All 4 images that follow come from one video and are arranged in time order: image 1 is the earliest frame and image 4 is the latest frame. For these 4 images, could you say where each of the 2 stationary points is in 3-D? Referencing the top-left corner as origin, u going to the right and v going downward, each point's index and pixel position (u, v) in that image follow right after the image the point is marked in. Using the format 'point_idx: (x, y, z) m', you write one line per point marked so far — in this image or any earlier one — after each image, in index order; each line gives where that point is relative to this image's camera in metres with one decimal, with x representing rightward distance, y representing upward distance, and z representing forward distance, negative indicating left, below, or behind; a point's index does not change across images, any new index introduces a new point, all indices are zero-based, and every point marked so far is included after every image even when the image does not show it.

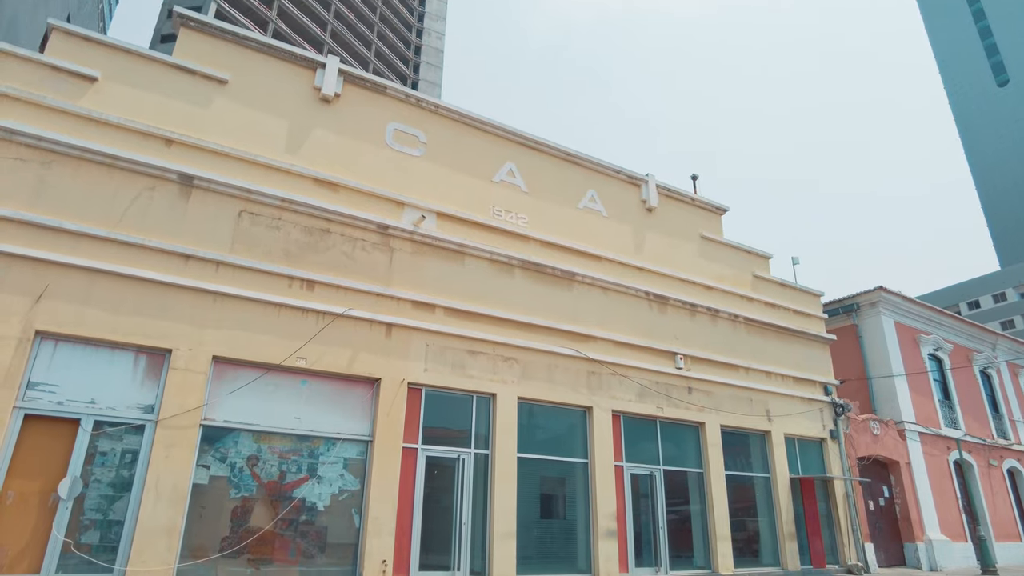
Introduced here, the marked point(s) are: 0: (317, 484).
0: (-2.8, -2.8, +9.3) m
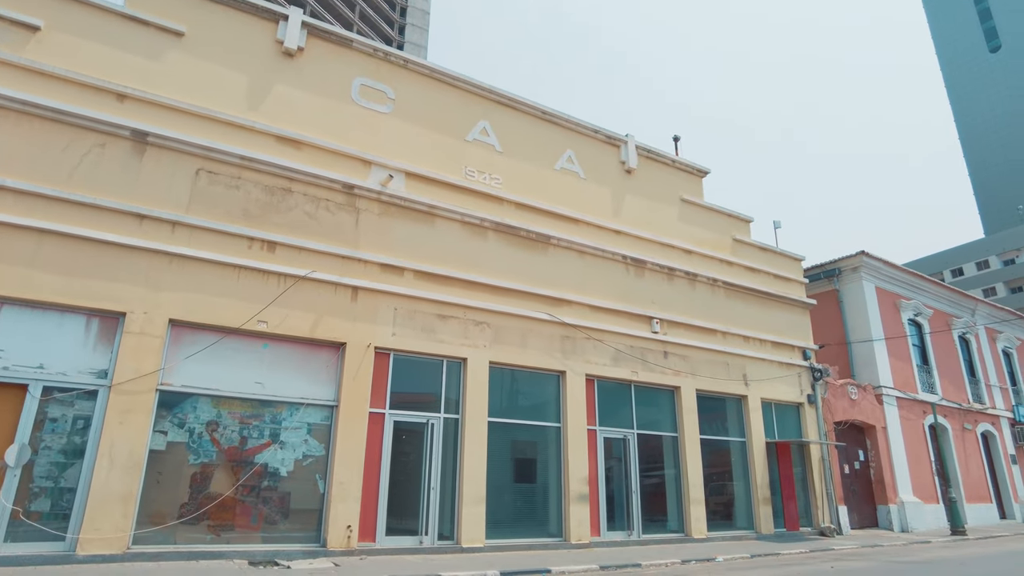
0: (-3.2, -2.2, +9.1) m
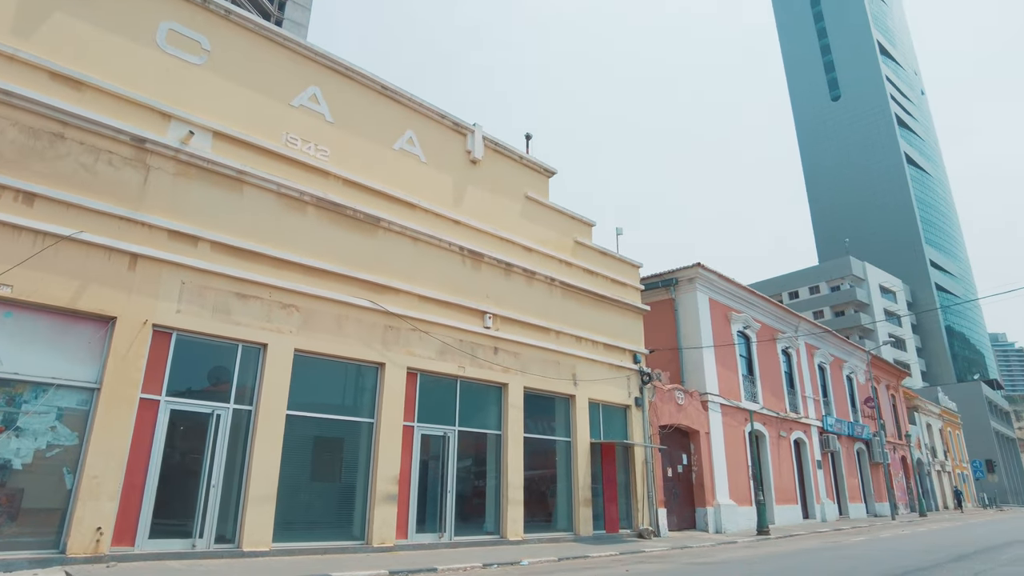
0: (-5.8, -1.8, +7.7) m
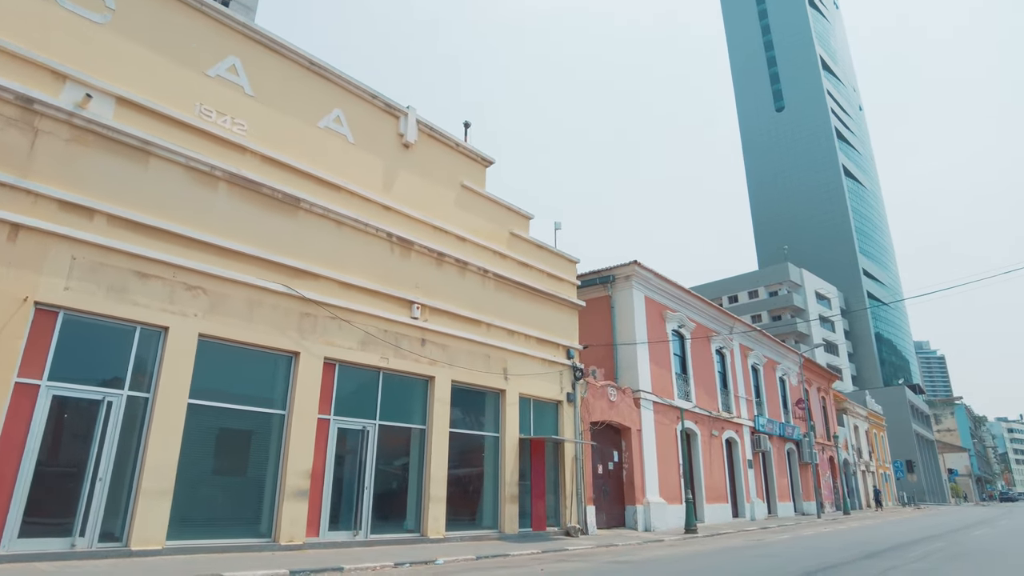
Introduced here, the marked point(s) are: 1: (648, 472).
0: (-6.7, -1.4, +6.8) m
1: (+3.8, -5.0, +18.0) m
